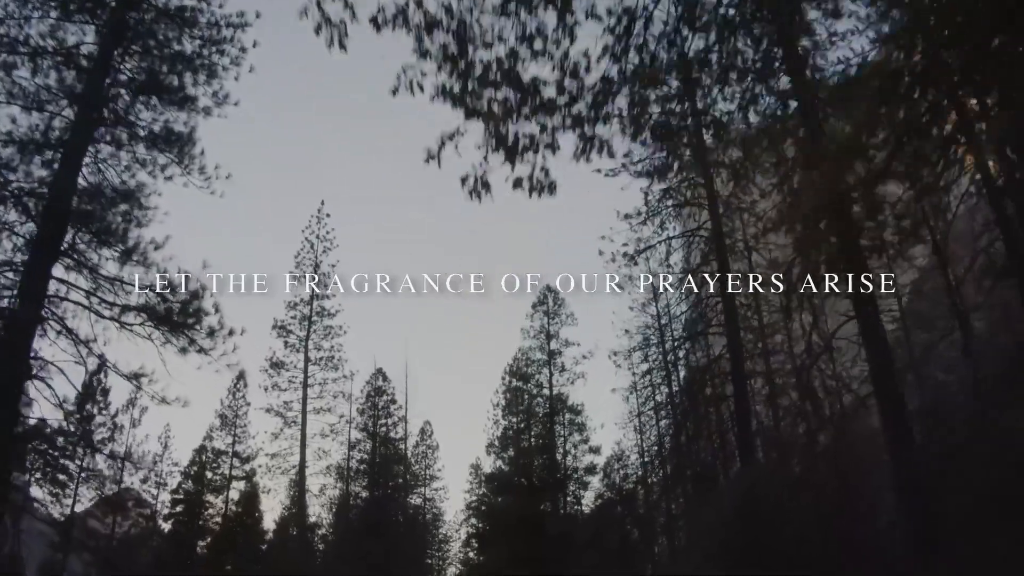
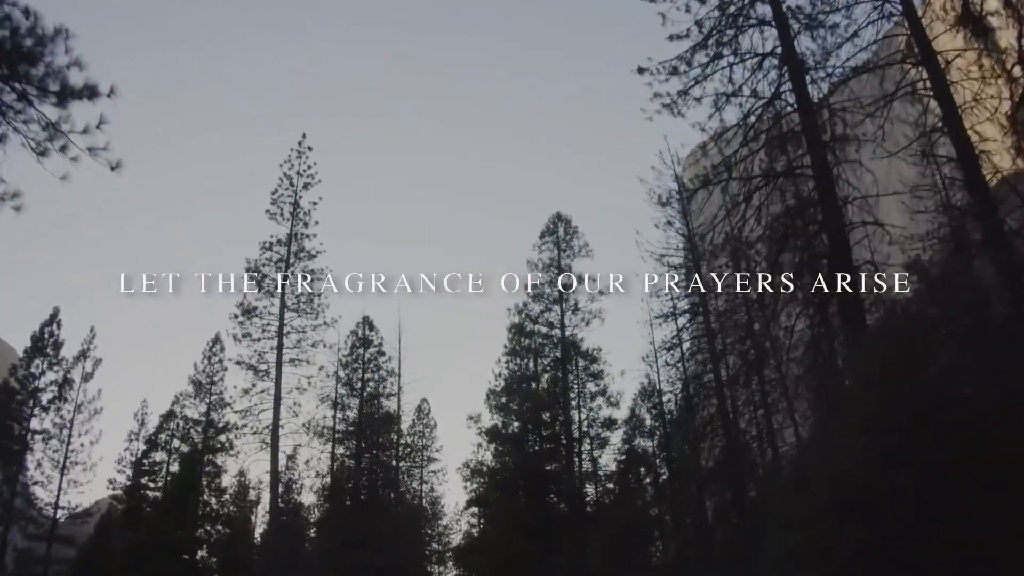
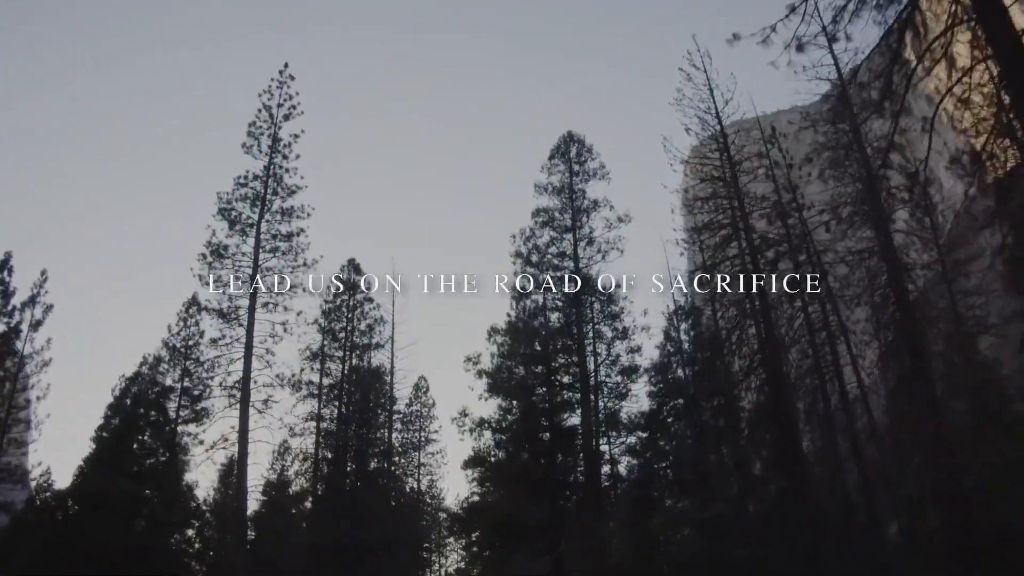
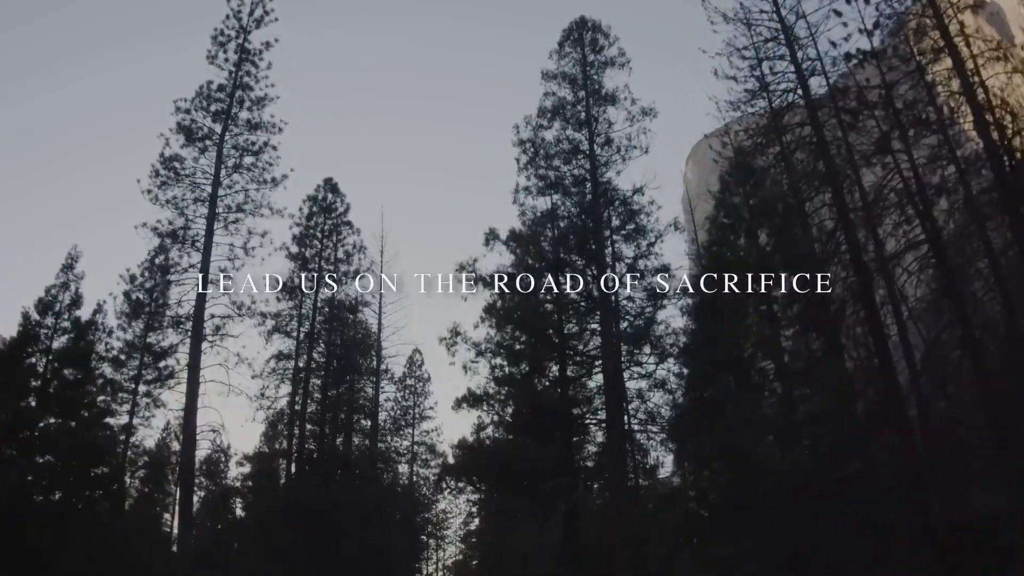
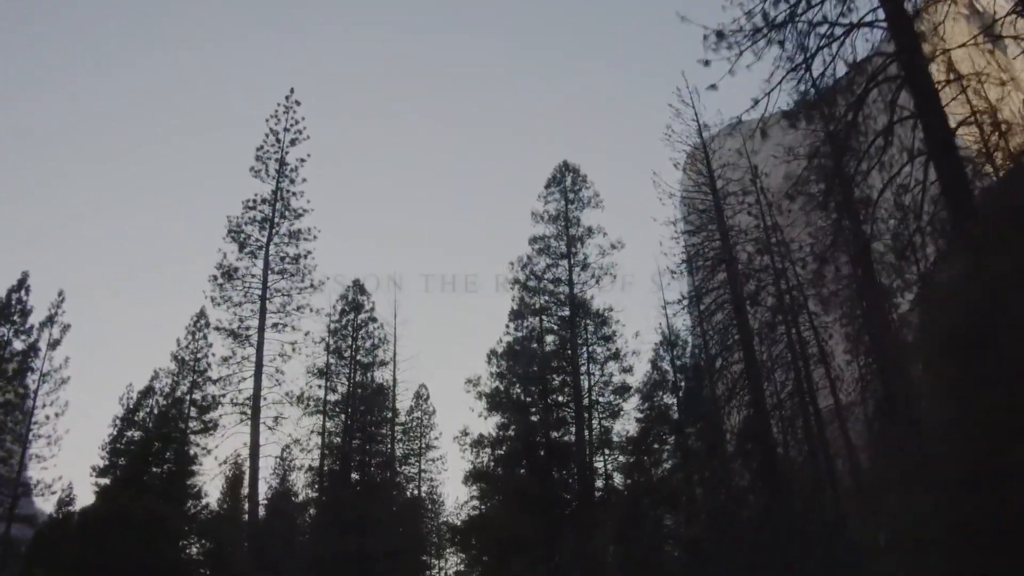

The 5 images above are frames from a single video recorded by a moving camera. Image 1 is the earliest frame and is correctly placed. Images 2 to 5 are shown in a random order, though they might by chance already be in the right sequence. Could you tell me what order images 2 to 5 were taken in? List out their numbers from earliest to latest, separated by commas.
2, 5, 3, 4
